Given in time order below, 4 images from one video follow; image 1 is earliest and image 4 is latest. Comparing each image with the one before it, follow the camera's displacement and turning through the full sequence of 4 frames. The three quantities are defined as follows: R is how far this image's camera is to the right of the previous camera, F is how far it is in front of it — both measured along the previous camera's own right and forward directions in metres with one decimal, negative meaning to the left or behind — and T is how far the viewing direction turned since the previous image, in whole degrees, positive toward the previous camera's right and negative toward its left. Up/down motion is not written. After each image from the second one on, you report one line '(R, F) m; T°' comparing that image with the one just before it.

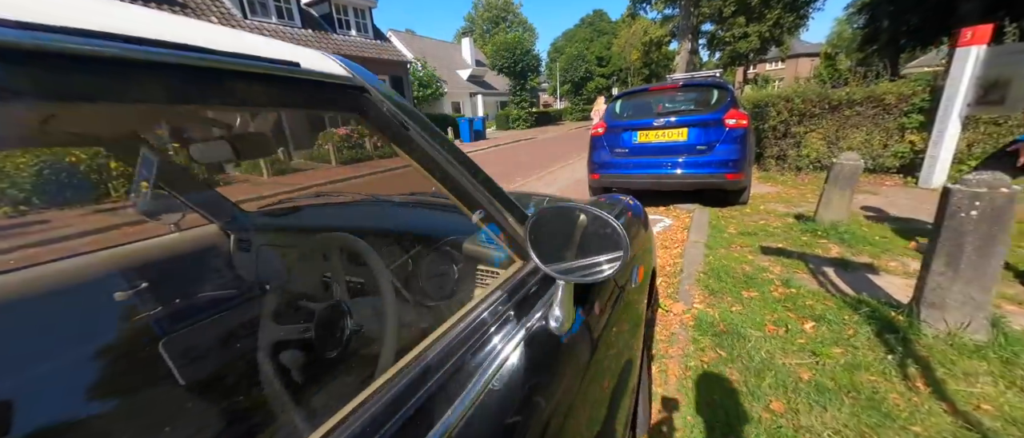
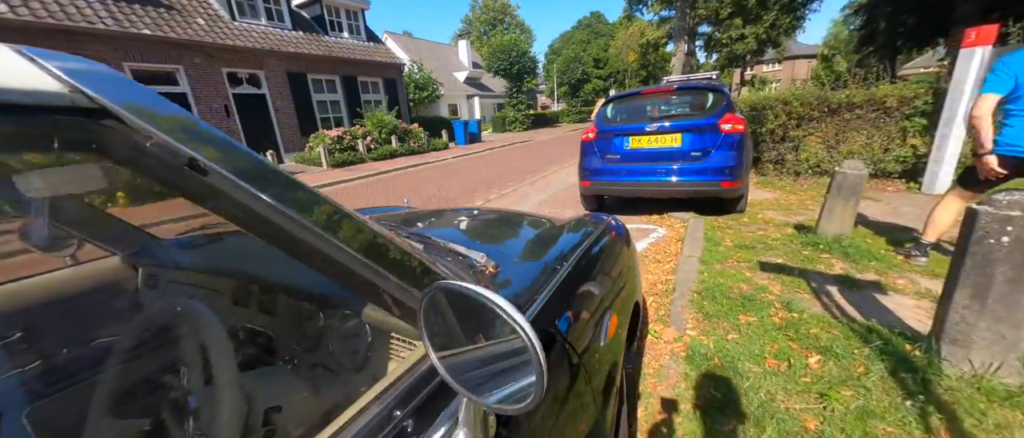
(+0.1, +0.2) m; 0°
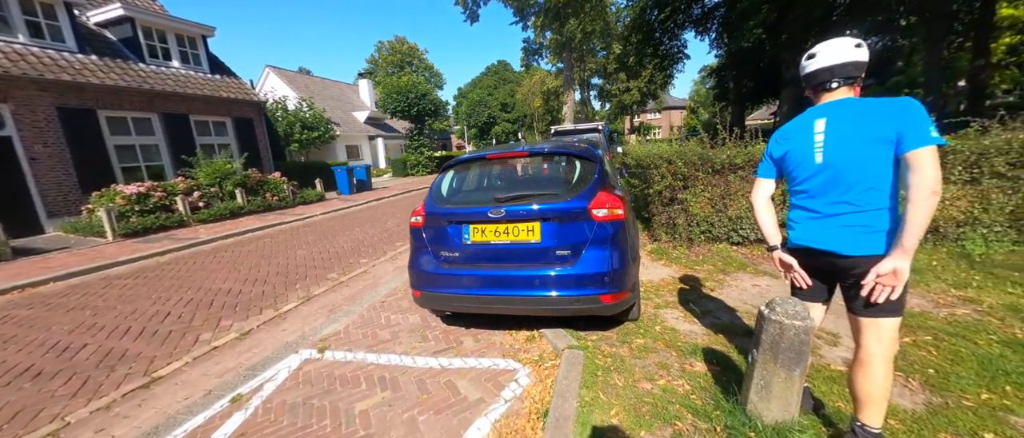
(+1.1, +1.4) m; +13°
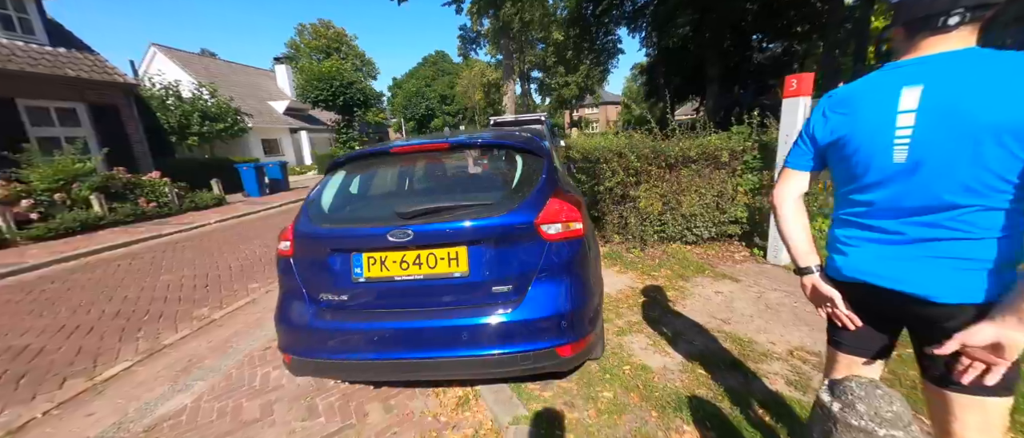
(+0.2, +0.8) m; +9°
